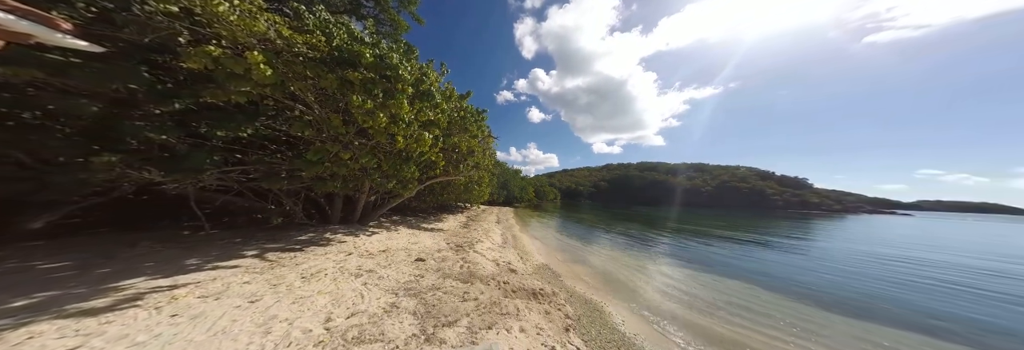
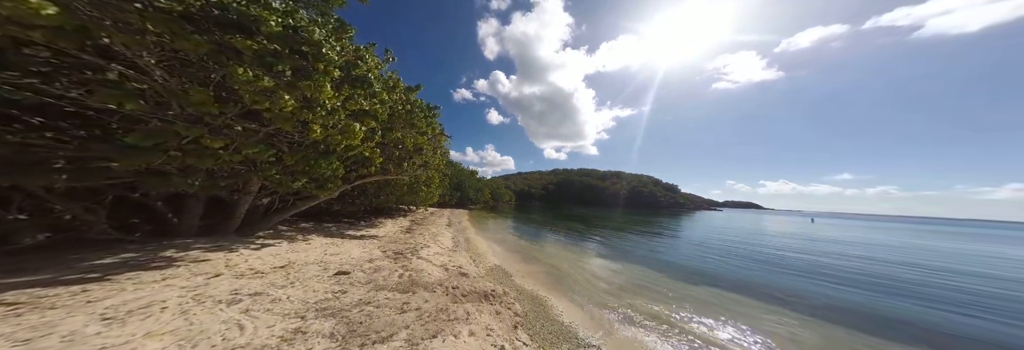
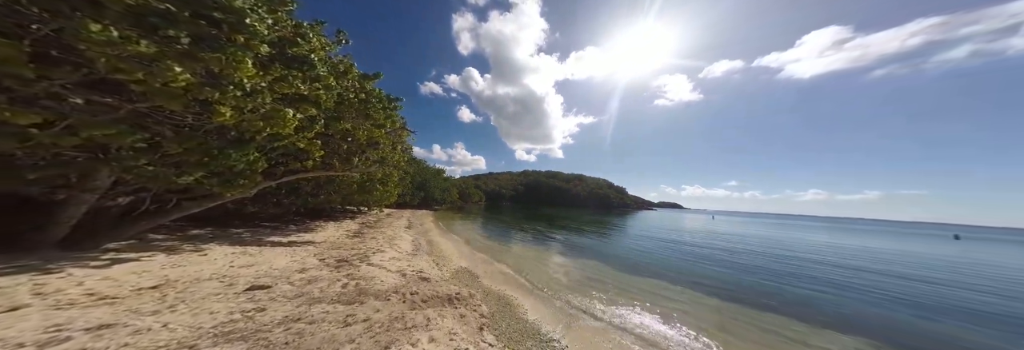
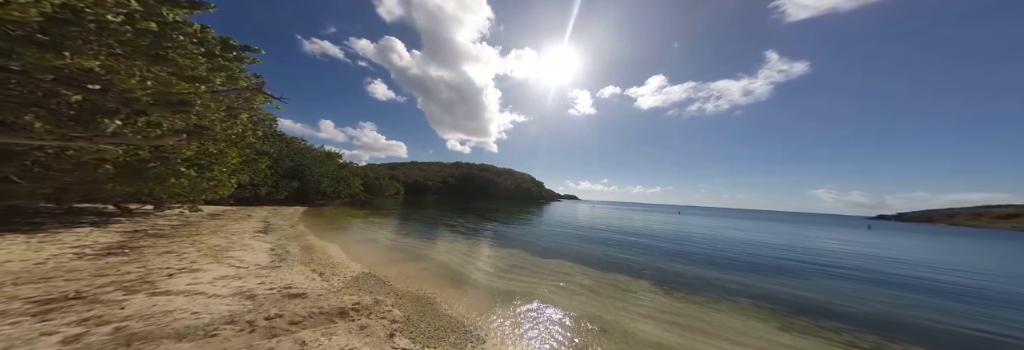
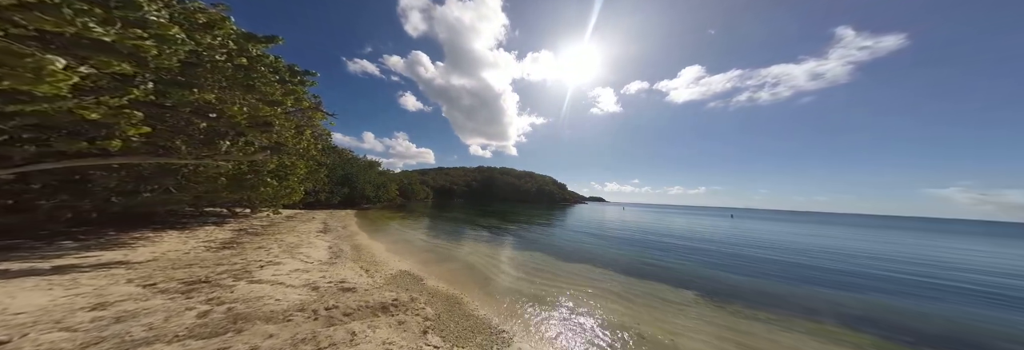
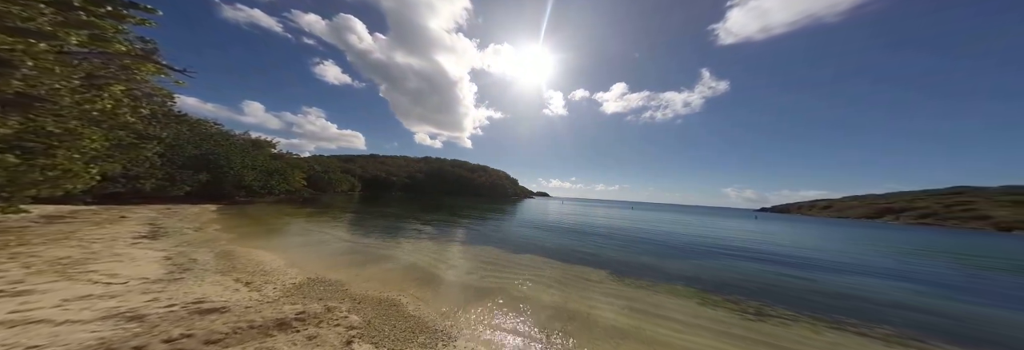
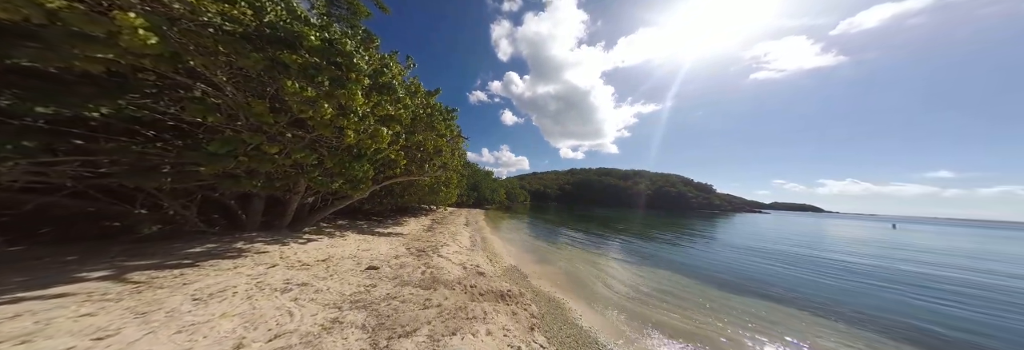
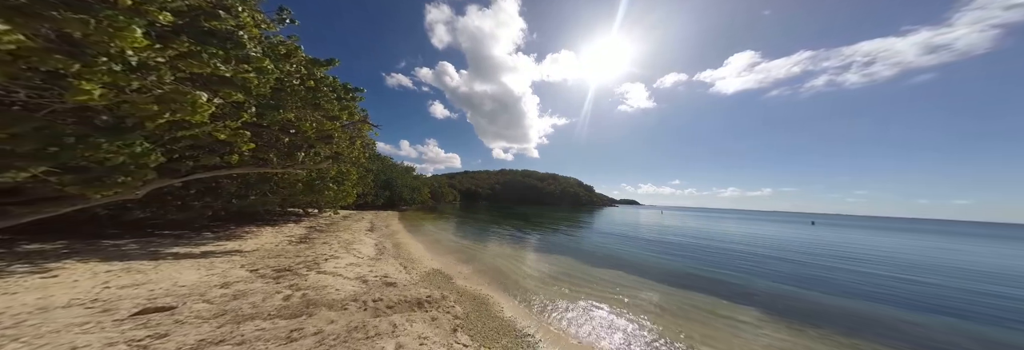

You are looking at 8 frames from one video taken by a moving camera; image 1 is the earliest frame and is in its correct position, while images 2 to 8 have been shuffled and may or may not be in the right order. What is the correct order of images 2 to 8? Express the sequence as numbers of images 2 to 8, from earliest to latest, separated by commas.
7, 2, 3, 8, 5, 4, 6
